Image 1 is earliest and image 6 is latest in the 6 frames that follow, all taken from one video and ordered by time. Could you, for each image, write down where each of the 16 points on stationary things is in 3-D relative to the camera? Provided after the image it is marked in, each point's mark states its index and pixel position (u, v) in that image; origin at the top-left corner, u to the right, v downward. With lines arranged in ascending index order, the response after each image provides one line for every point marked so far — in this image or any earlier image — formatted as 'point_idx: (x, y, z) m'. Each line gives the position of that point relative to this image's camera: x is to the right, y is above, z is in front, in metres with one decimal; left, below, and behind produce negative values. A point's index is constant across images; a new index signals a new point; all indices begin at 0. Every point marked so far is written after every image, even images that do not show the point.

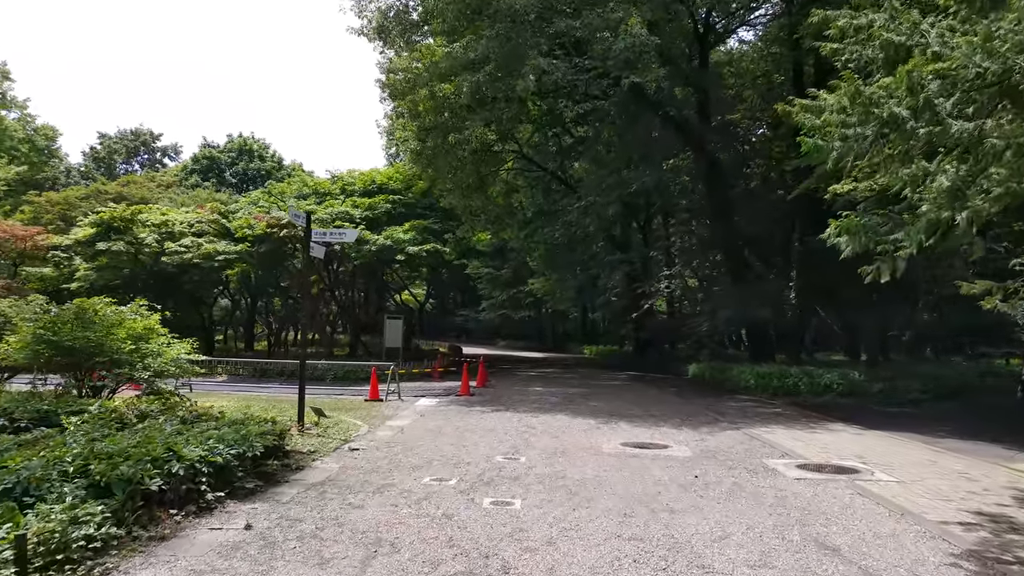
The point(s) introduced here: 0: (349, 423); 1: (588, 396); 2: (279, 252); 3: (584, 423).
0: (-1.9, -1.6, +9.8) m
1: (+1.2, -1.8, +14.2) m
2: (-5.2, +0.8, +19.2) m
3: (+0.8, -1.6, +10.0) m
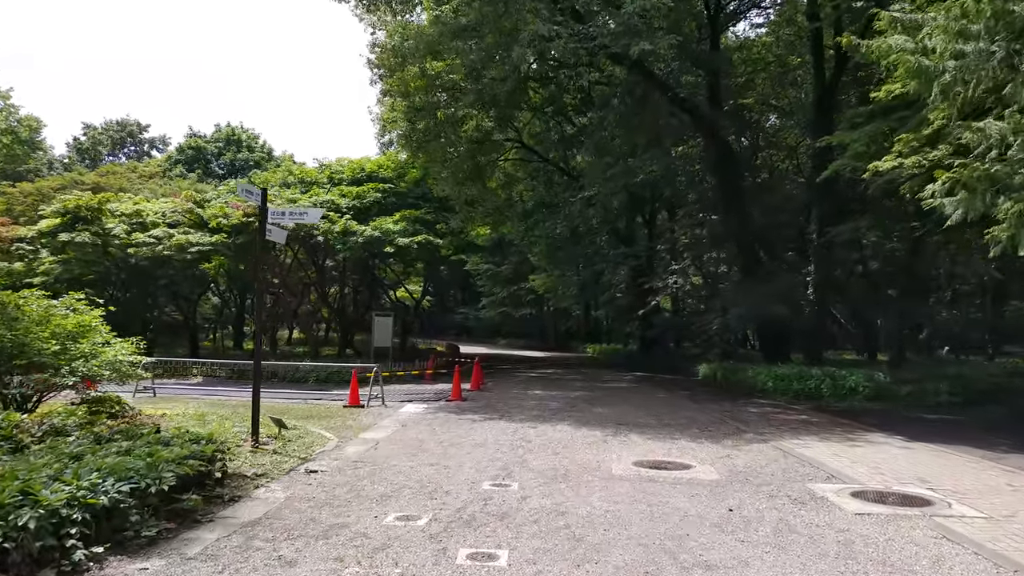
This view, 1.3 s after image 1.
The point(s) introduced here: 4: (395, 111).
0: (-2.0, -1.5, +8.5) m
1: (+1.2, -1.7, +12.9) m
2: (-5.3, +0.9, +17.9) m
3: (+0.8, -1.5, +8.7) m
4: (-2.7, +4.0, +19.5) m
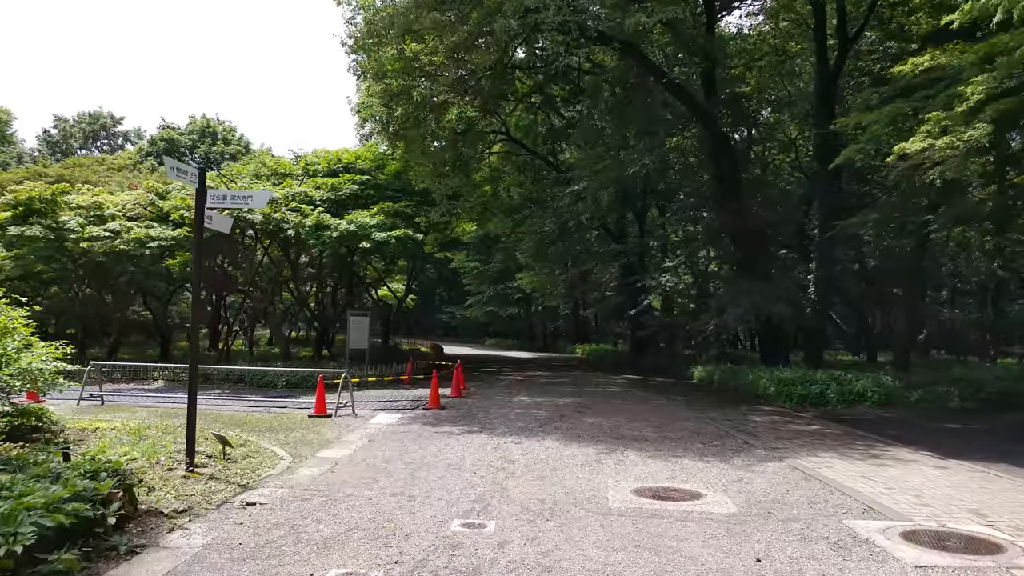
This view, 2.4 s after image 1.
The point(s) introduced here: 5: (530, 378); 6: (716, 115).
0: (-2.1, -1.4, +7.4) m
1: (+1.0, -1.7, +11.8) m
2: (-5.6, +1.0, +16.8) m
3: (+0.6, -1.5, +7.6) m
4: (-3.0, +4.1, +18.4) m
5: (+0.4, -2.0, +19.4) m
6: (+4.6, +3.8, +19.1) m
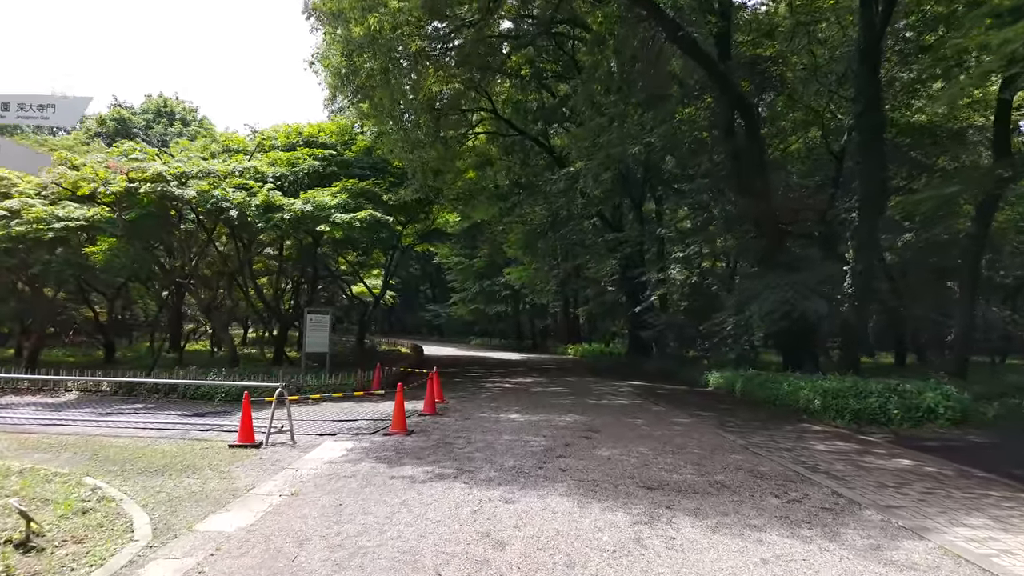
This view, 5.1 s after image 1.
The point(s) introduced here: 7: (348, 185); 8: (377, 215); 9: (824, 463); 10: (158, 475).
0: (-2.2, -1.3, +4.7) m
1: (+0.8, -1.6, +9.1) m
2: (-5.8, +1.1, +14.0) m
3: (+0.5, -1.3, +4.9) m
4: (-3.2, +4.2, +15.6) m
5: (+0.2, -1.9, +16.7) m
6: (+4.3, +4.0, +16.4) m
7: (-3.1, +1.9, +16.3) m
8: (-2.5, +1.3, +15.9) m
9: (+2.7, -1.5, +7.4) m
10: (-2.7, -1.4, +6.5) m
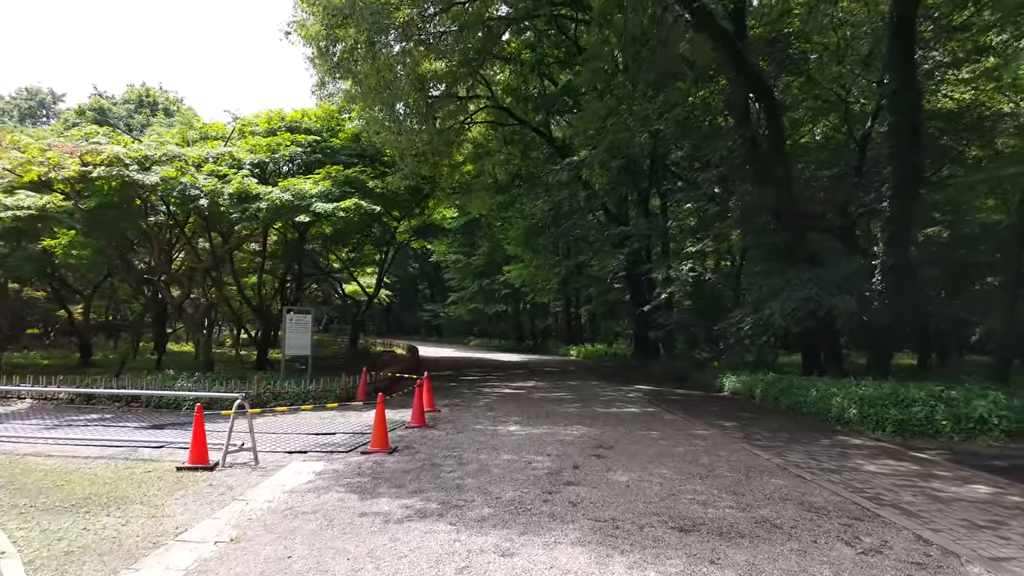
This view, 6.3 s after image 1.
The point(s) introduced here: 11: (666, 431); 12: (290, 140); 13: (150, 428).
0: (-2.2, -1.3, +3.4) m
1: (+0.8, -1.5, +7.9) m
2: (-5.8, +1.2, +12.7) m
3: (+0.5, -1.3, +3.7) m
4: (-3.2, +4.3, +14.4) m
5: (+0.2, -1.8, +15.4) m
6: (+4.3, +4.0, +15.2) m
7: (-3.1, +2.0, +15.0) m
8: (-2.5, +1.4, +14.6) m
9: (+2.7, -1.5, +6.1) m
10: (-2.7, -1.4, +5.3) m
11: (+1.7, -1.6, +9.6) m
12: (-4.0, +2.7, +15.6) m
13: (-4.1, -1.6, +9.6) m
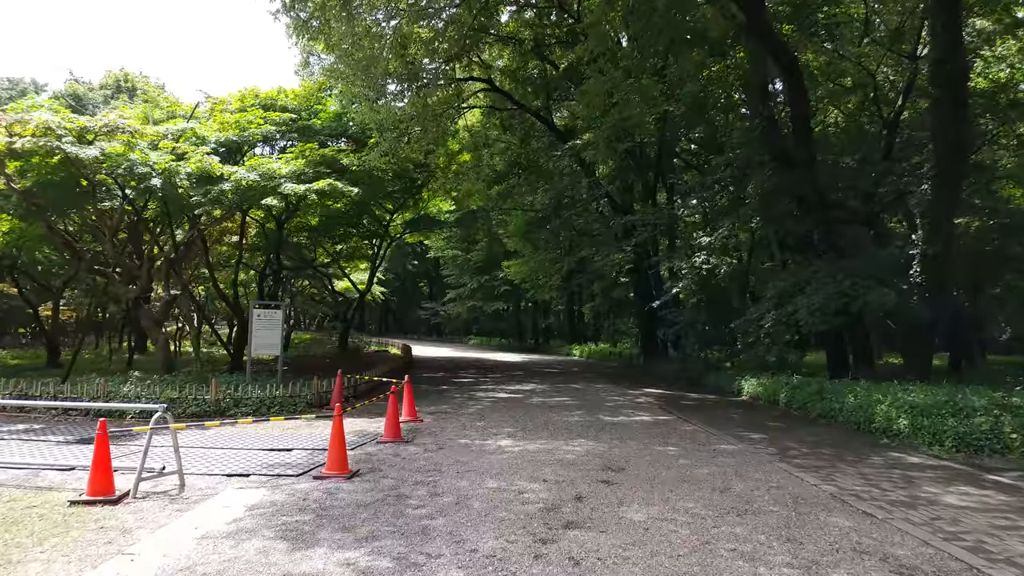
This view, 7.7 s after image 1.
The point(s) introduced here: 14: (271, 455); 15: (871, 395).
0: (-2.3, -1.2, +1.9) m
1: (+0.7, -1.4, +6.4) m
2: (-5.9, +1.3, +11.3) m
3: (+0.4, -1.2, +2.2) m
4: (-3.3, +4.4, +12.9) m
5: (+0.1, -1.7, +13.9) m
6: (+4.2, +4.1, +13.7) m
7: (-3.2, +2.1, +13.5) m
8: (-2.6, +1.5, +13.1) m
9: (+2.6, -1.4, +4.6) m
10: (-2.8, -1.3, +3.8) m
11: (+1.6, -1.5, +8.1) m
12: (-4.1, +2.8, +14.1) m
13: (-4.2, -1.5, +8.2) m
14: (-2.1, -1.4, +7.3) m
15: (+4.2, -1.3, +10.2) m
